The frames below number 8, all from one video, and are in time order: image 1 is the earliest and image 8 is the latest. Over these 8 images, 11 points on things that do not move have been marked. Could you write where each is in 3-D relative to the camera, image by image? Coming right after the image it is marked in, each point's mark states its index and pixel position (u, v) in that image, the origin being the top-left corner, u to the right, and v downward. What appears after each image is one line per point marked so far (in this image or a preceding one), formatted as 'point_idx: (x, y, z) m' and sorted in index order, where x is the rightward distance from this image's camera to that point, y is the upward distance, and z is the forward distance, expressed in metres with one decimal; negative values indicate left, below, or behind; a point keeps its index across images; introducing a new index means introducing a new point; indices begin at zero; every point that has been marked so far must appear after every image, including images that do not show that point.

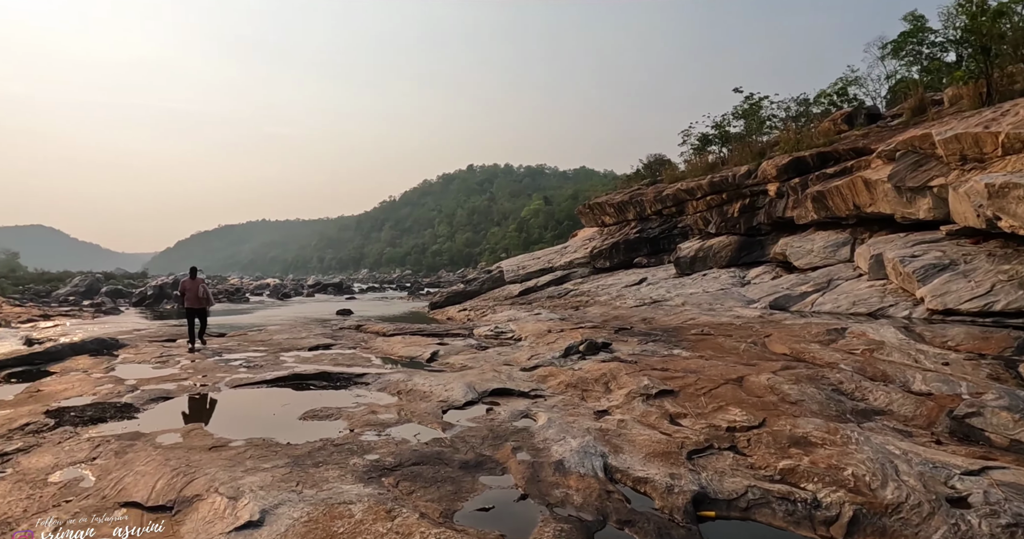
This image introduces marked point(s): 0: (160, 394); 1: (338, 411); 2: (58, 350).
0: (-4.2, -1.5, +7.2) m
1: (-1.8, -1.6, +6.6) m
2: (-8.4, -1.5, +11.2) m
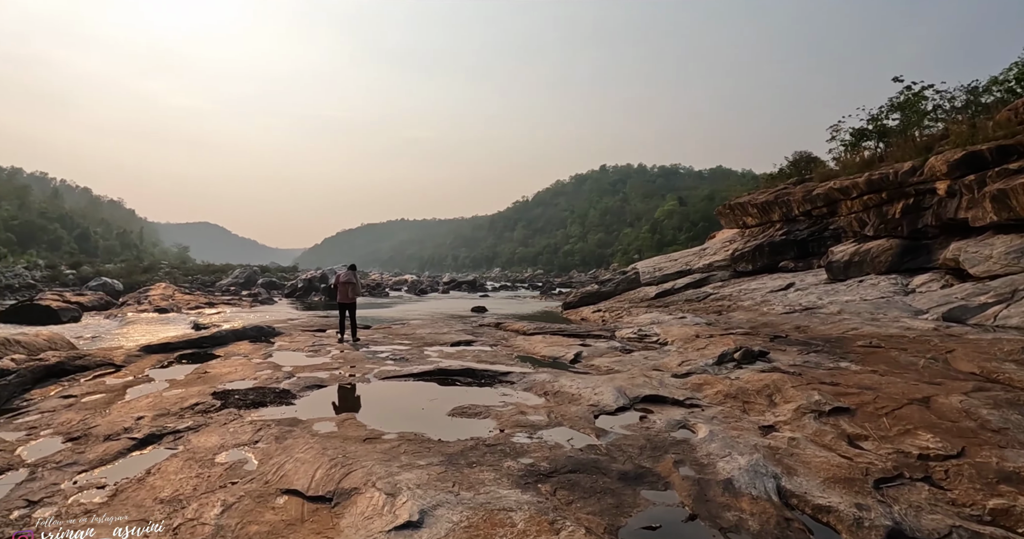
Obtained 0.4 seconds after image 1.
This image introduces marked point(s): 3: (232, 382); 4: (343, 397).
0: (-2.4, -1.4, +7.3) m
1: (-0.2, -1.5, +6.2) m
2: (-5.7, -1.4, +12.1) m
3: (-3.4, -1.4, +7.3) m
4: (-1.8, -1.4, +6.8) m
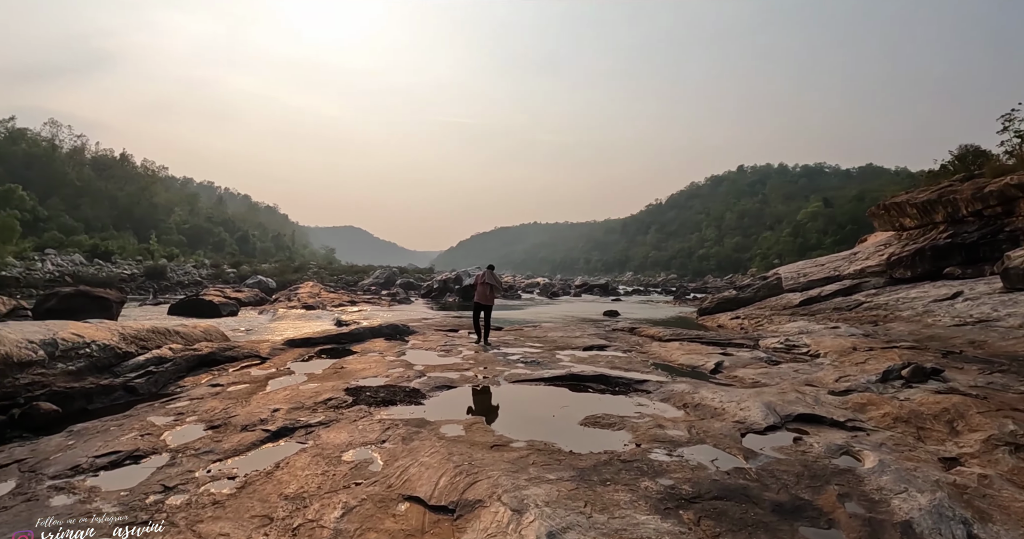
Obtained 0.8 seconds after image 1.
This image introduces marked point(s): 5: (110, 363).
0: (-0.9, -1.4, +7.2) m
1: (+1.1, -1.5, +5.7) m
2: (-3.2, -1.3, +12.6) m
3: (-1.8, -1.4, +7.4) m
4: (-0.4, -1.4, +6.6) m
5: (-4.5, -1.1, +6.7) m
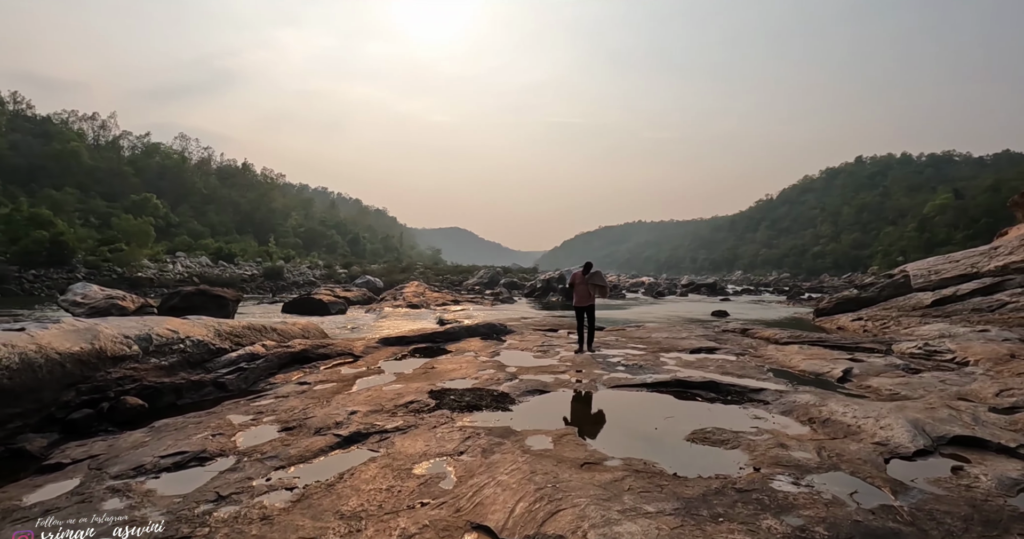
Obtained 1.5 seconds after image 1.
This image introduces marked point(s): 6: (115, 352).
0: (+0.2, -1.3, +6.7) m
1: (+1.8, -1.4, +4.9) m
2: (-1.3, -1.3, +12.4) m
3: (-0.8, -1.3, +7.0) m
4: (+0.5, -1.4, +6.0) m
5: (-3.5, -1.0, +6.8) m
6: (-3.8, -0.8, +5.7) m
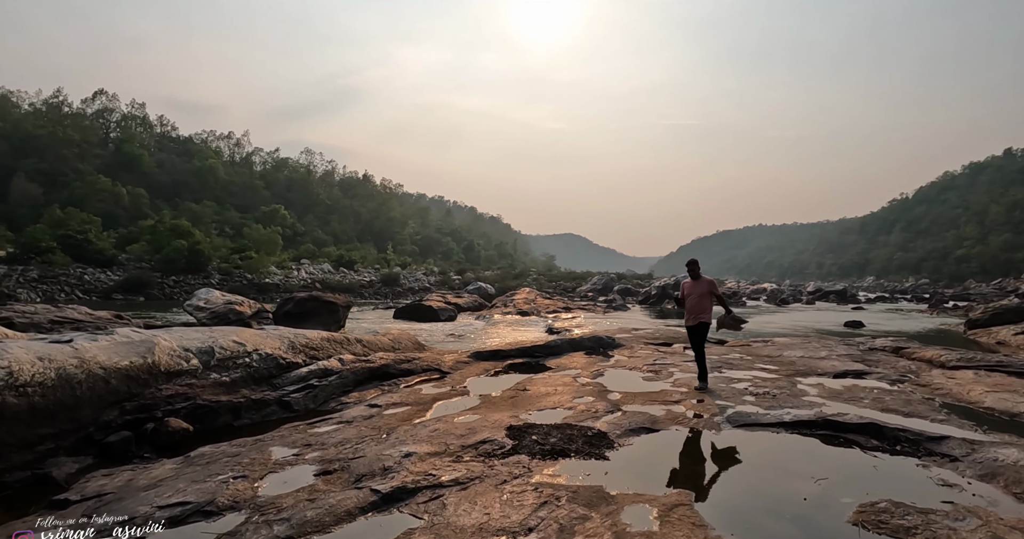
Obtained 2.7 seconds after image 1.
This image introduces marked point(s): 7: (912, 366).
0: (+1.1, -1.4, +5.5) m
1: (+2.4, -1.5, +3.4) m
2: (+0.7, -1.4, +11.3) m
3: (+0.2, -1.4, +6.0) m
4: (+1.3, -1.4, +4.7) m
5: (-2.5, -1.1, +6.2) m
6: (-3.0, -0.9, +5.2) m
7: (+7.4, -1.8, +10.8) m
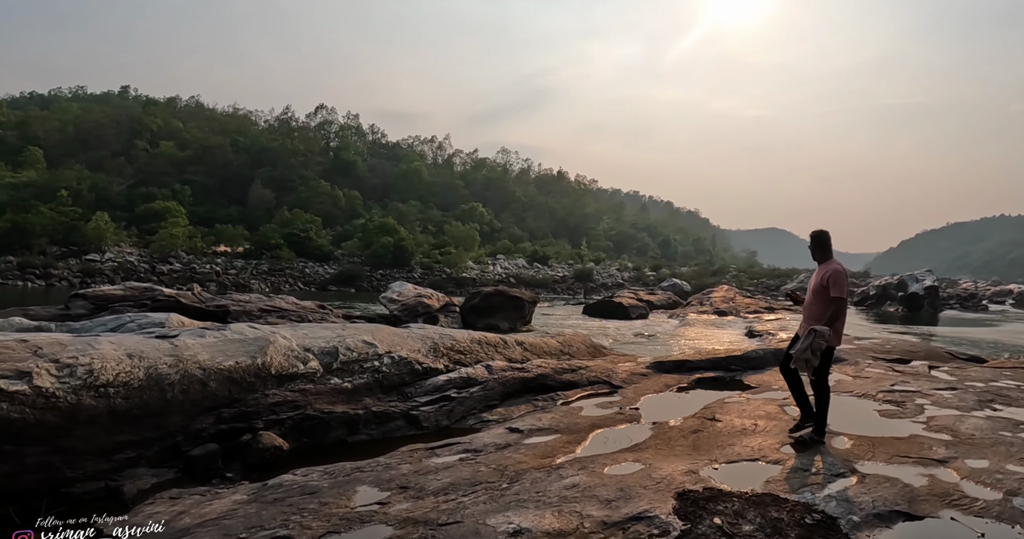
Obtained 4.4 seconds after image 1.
0: (+2.2, -1.4, +3.5) m
1: (+2.7, -1.4, +1.1) m
2: (+3.7, -1.4, +9.2) m
3: (+1.5, -1.4, +4.2) m
4: (+2.1, -1.4, +2.7) m
5: (-1.0, -1.0, +5.4) m
6: (-1.8, -0.8, +4.6) m
7: (+9.8, -1.8, +6.6) m
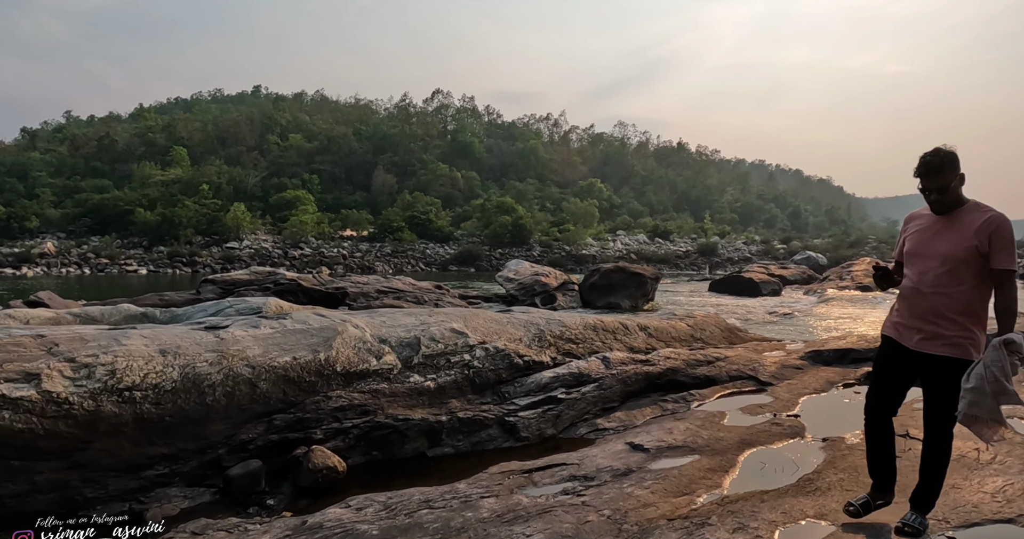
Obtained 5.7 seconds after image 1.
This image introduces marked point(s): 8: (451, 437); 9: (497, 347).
0: (+2.6, -1.2, +2.0) m
1: (+2.7, -1.3, -0.5) m
2: (+5.3, -0.9, +7.2) m
3: (+2.1, -1.1, +2.8) m
4: (+2.4, -1.2, +1.2) m
5: (-0.1, -0.8, +4.4) m
6: (-1.0, -0.6, +3.8) m
7: (+10.8, -1.3, +3.4) m
8: (-0.4, -1.1, +3.9) m
9: (-0.1, -0.6, +4.5) m
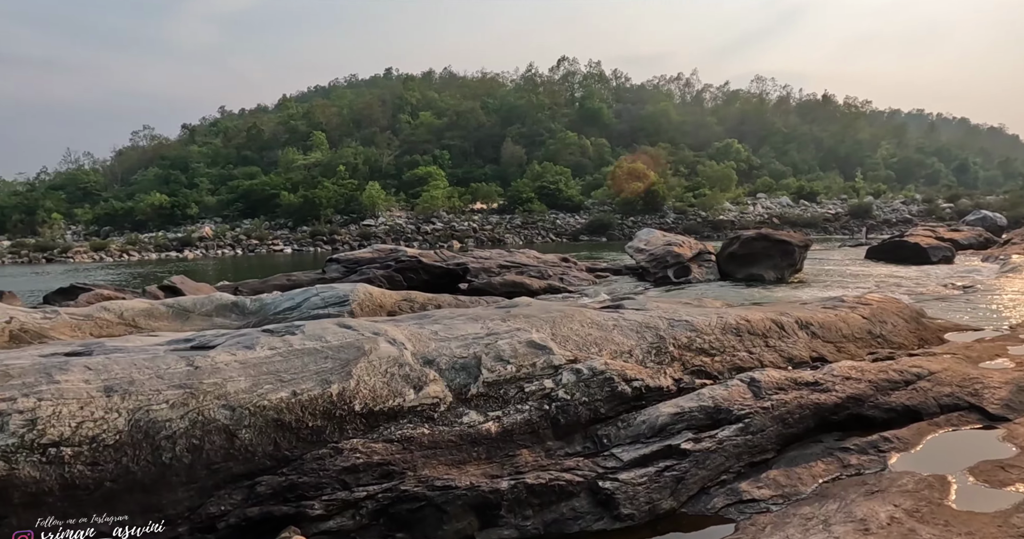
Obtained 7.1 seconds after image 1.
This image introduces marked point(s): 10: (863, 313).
0: (+2.6, -1.2, +0.1) m
1: (+2.1, -1.5, -2.3) m
2: (+6.3, -0.7, +4.6) m
3: (+2.3, -1.1, +1.0) m
4: (+2.2, -1.3, -0.6) m
5: (+0.4, -0.8, +3.1) m
6: (-0.6, -0.6, +2.7) m
7: (+10.8, -1.2, -0.3) m
8: (0.0, -1.1, +2.6) m
9: (+0.4, -0.5, +3.2) m
10: (+3.5, -0.4, +5.8) m
